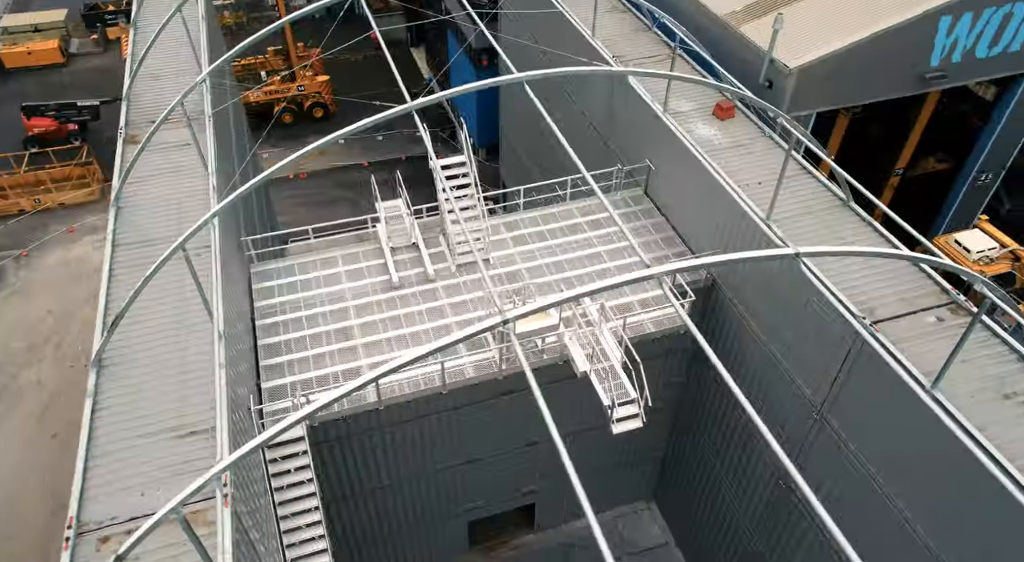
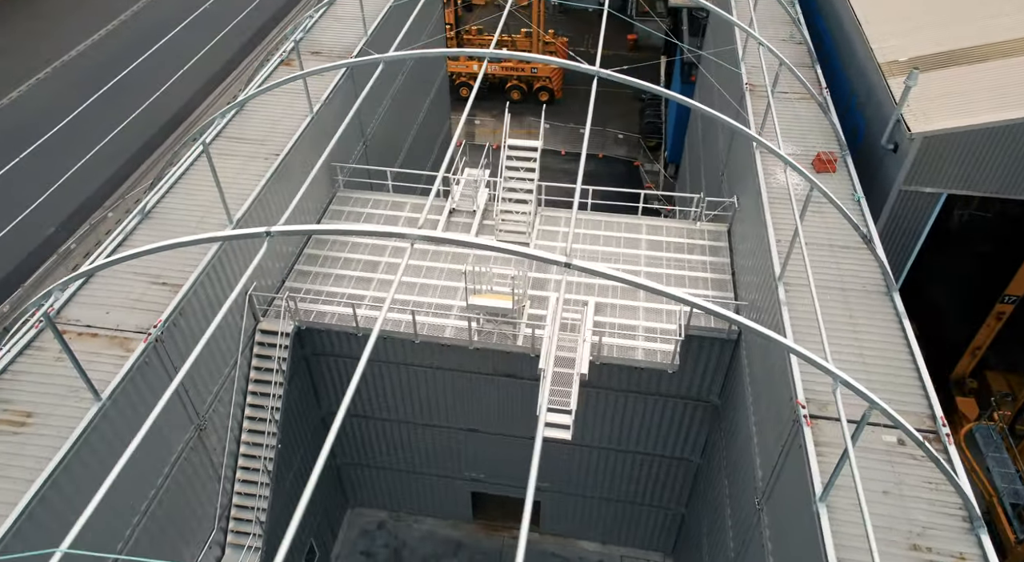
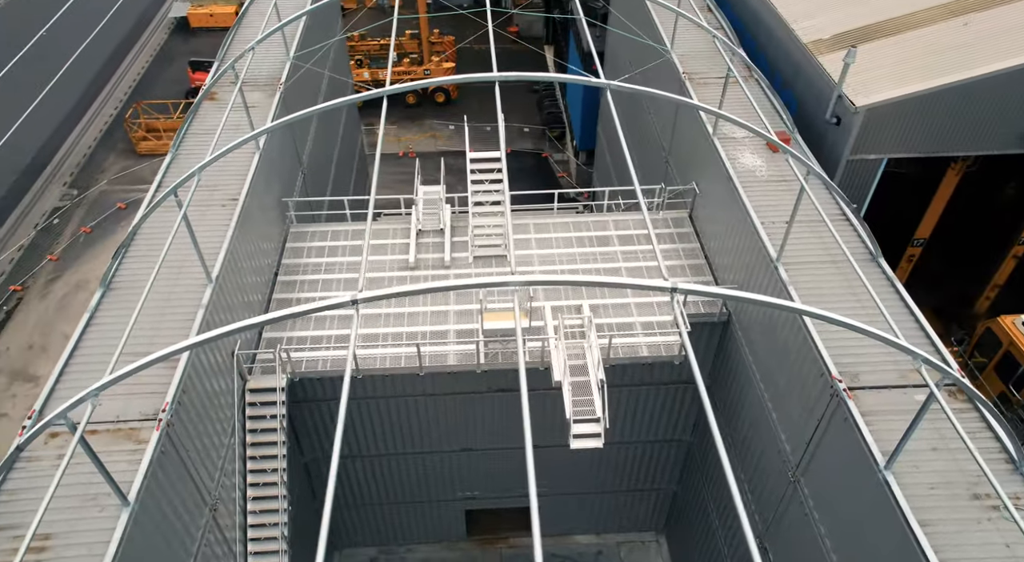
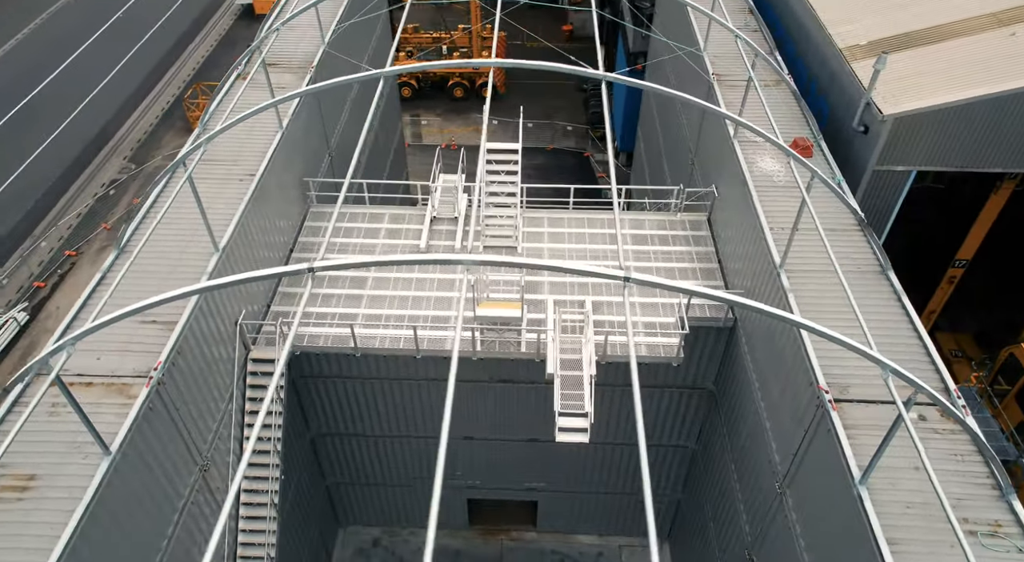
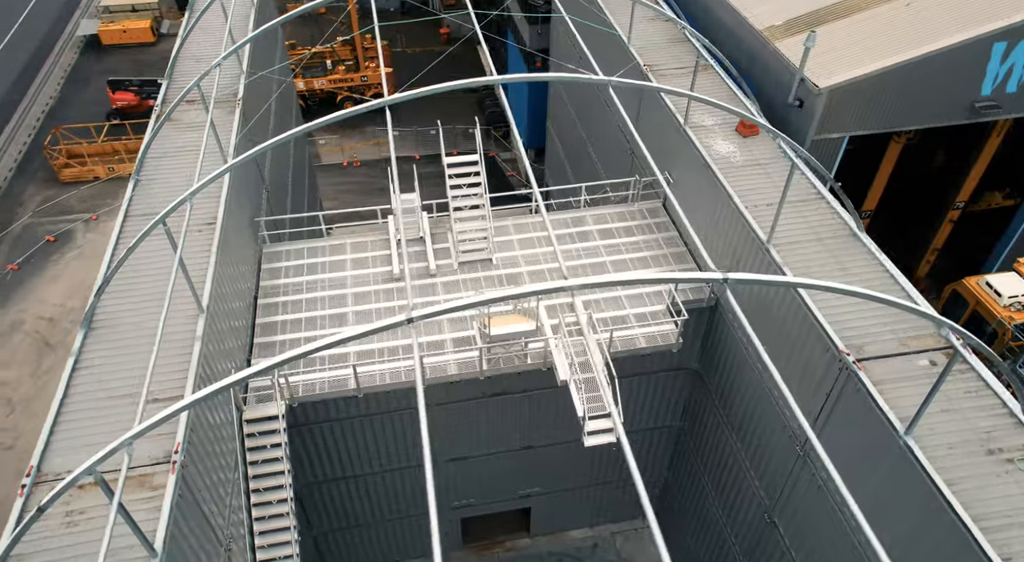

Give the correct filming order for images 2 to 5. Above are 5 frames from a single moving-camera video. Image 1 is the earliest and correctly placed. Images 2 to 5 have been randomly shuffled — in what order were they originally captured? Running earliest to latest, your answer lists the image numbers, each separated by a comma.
5, 3, 4, 2
